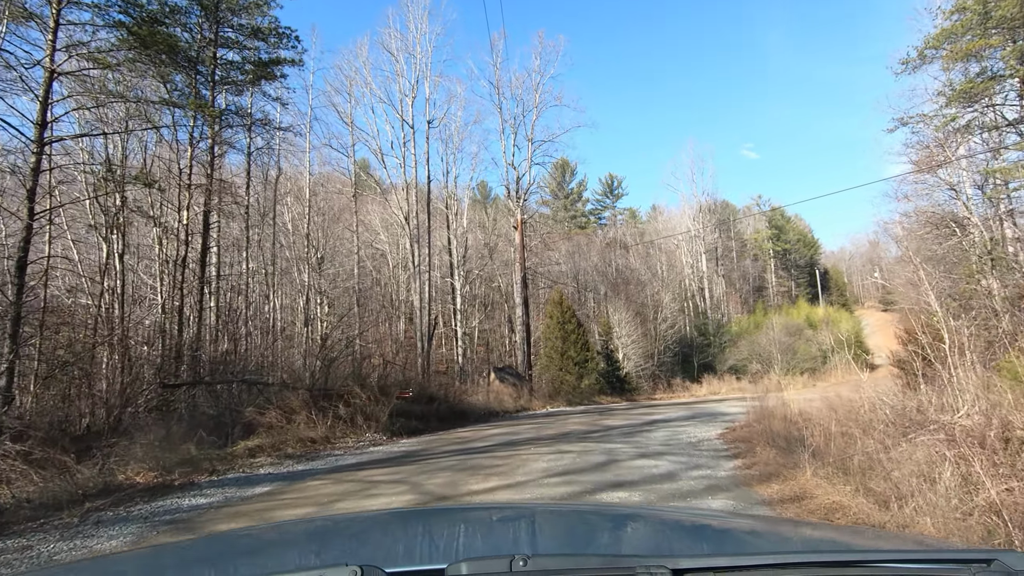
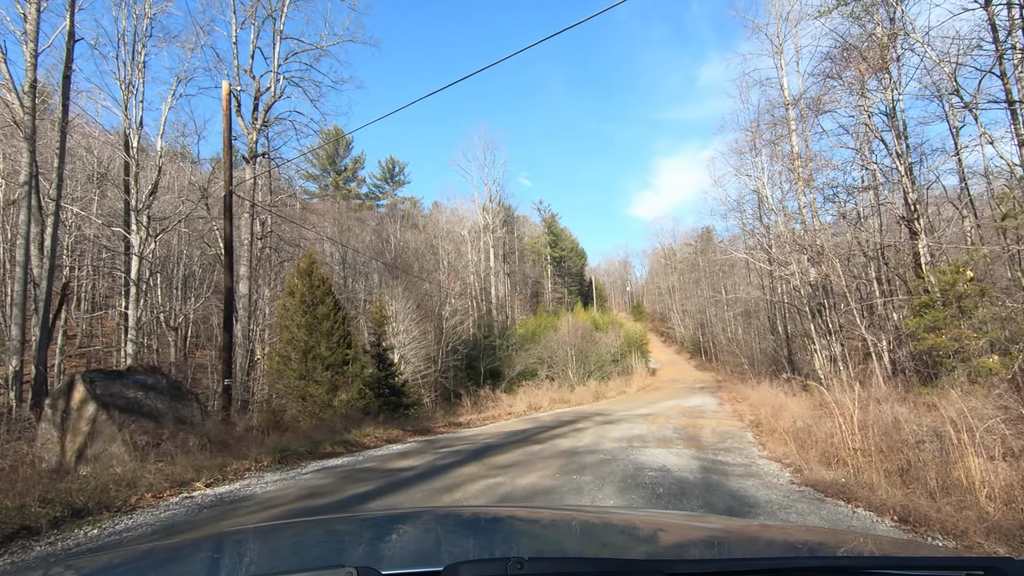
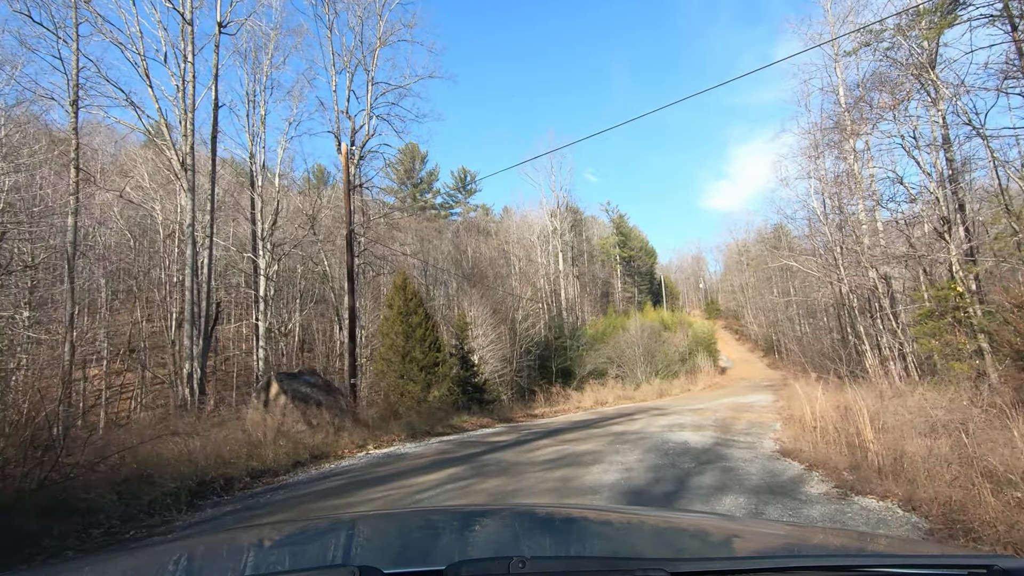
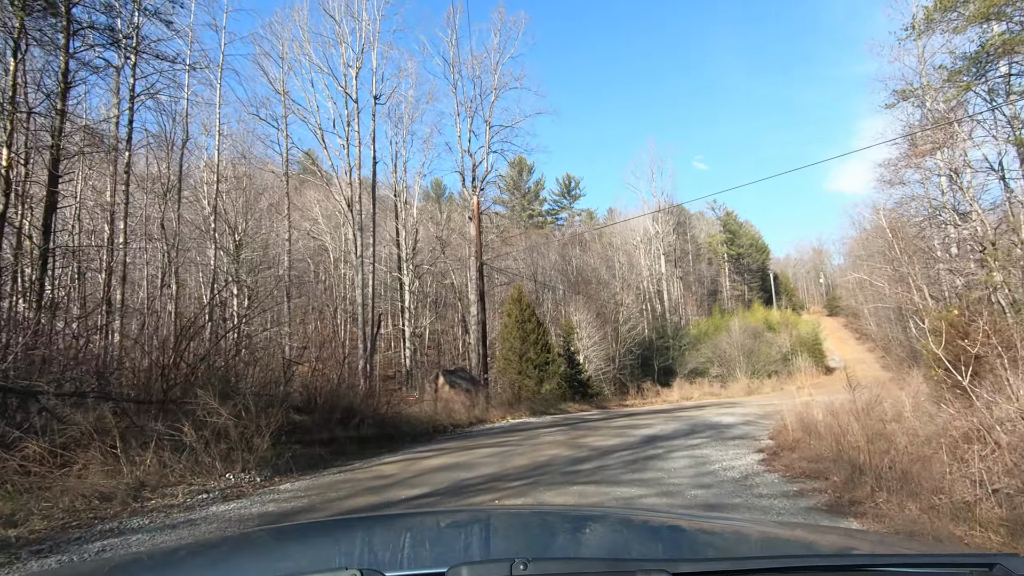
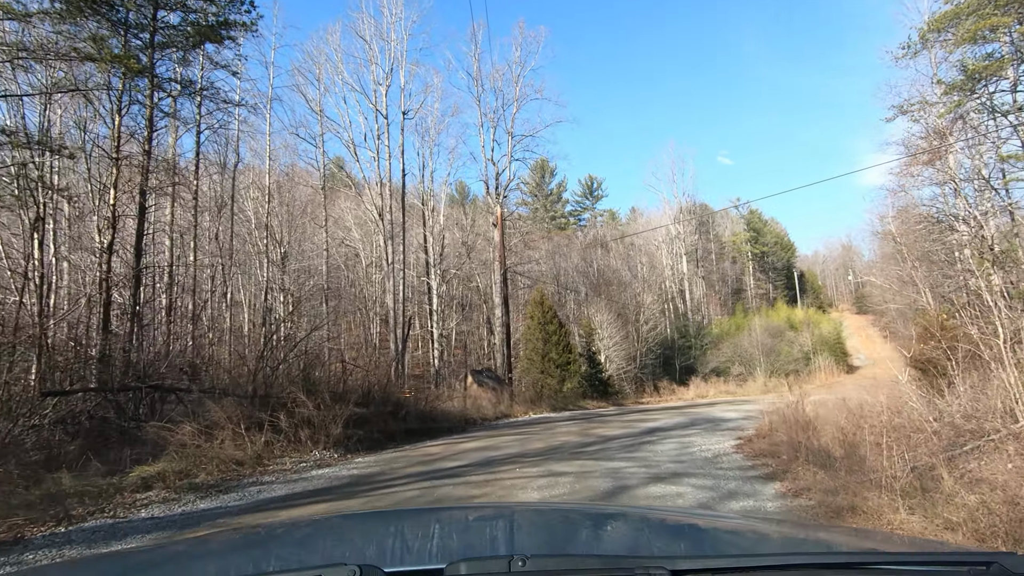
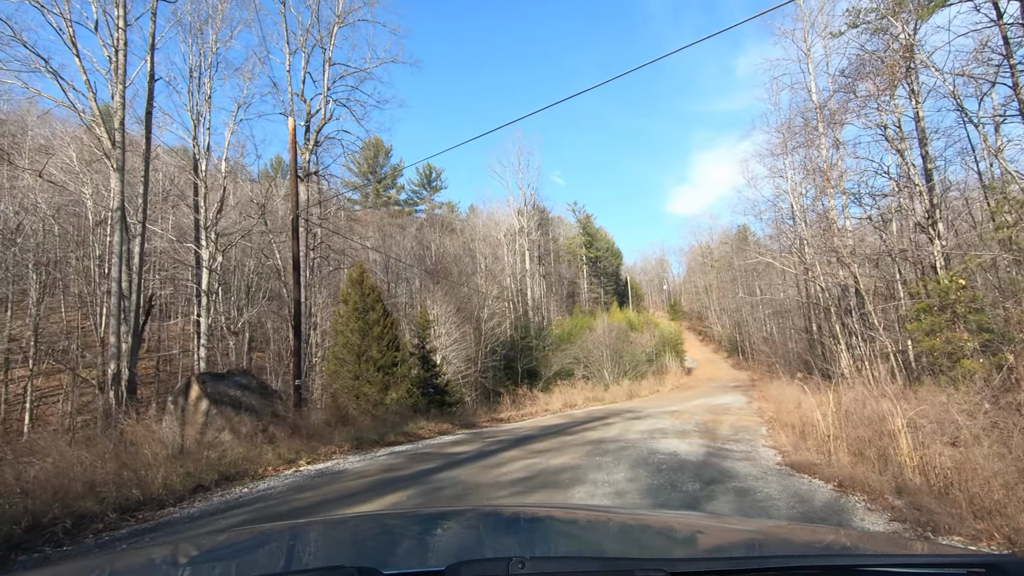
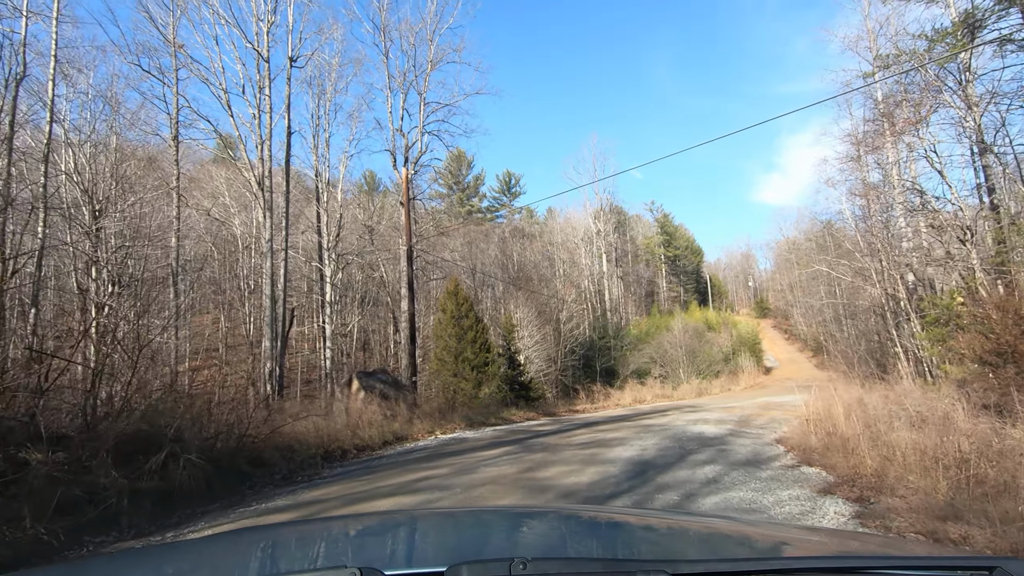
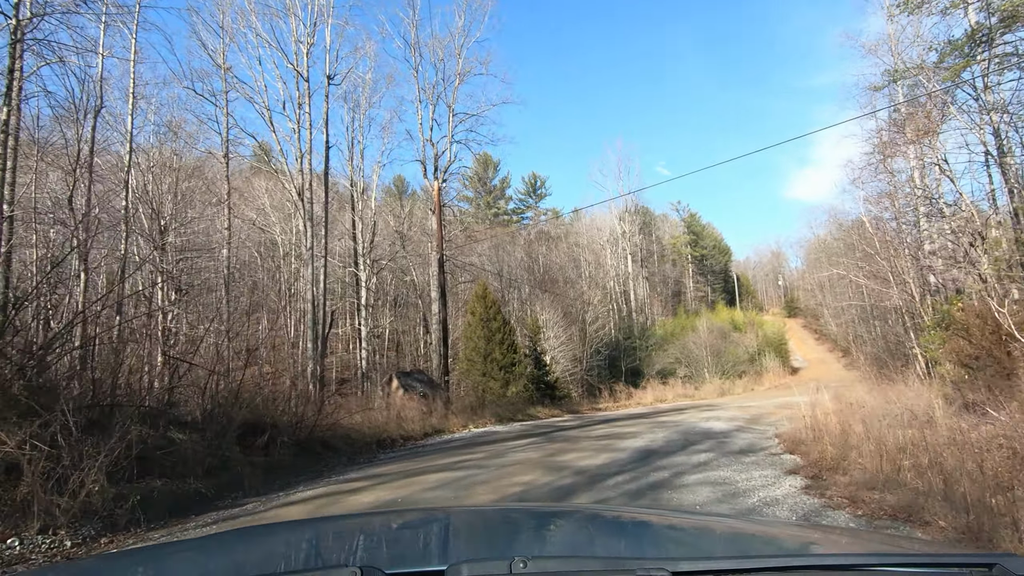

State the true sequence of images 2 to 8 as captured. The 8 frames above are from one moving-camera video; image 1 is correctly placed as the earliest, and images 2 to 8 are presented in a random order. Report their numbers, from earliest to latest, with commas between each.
5, 4, 8, 7, 3, 6, 2
